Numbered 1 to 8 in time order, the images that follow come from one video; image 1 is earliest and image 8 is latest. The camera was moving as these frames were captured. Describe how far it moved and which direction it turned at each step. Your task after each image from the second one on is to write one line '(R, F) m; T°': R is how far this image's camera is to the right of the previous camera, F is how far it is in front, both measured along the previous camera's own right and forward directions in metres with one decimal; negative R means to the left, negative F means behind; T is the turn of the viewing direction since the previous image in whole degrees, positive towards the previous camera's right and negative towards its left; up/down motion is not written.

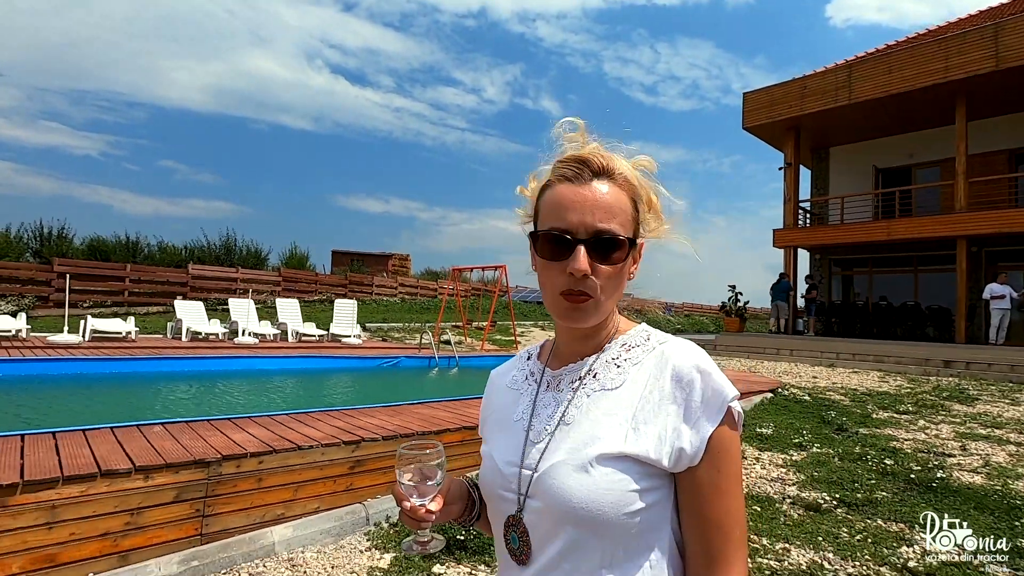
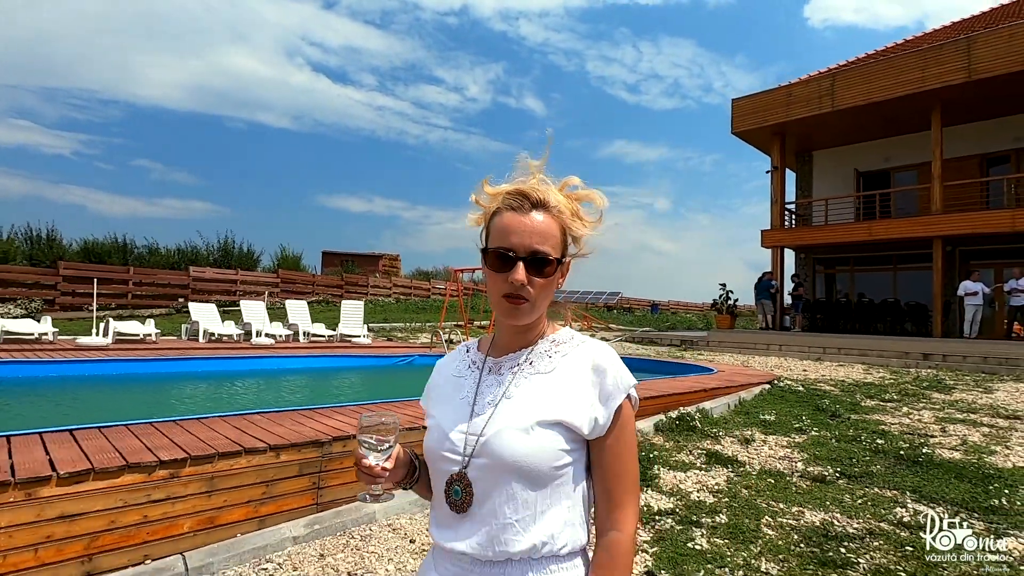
(-0.5, -0.5) m; +2°
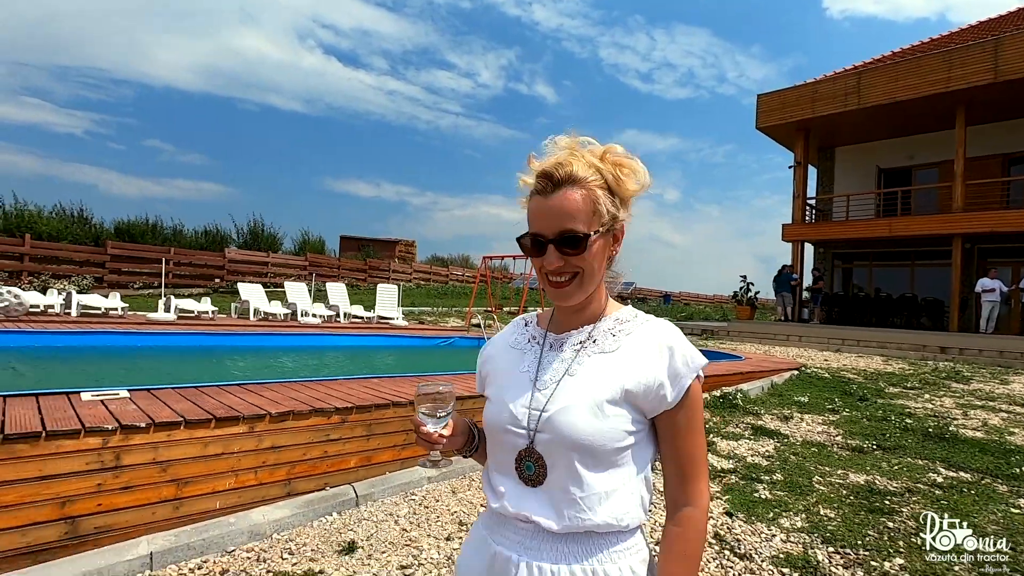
(-0.6, -0.6) m; -1°
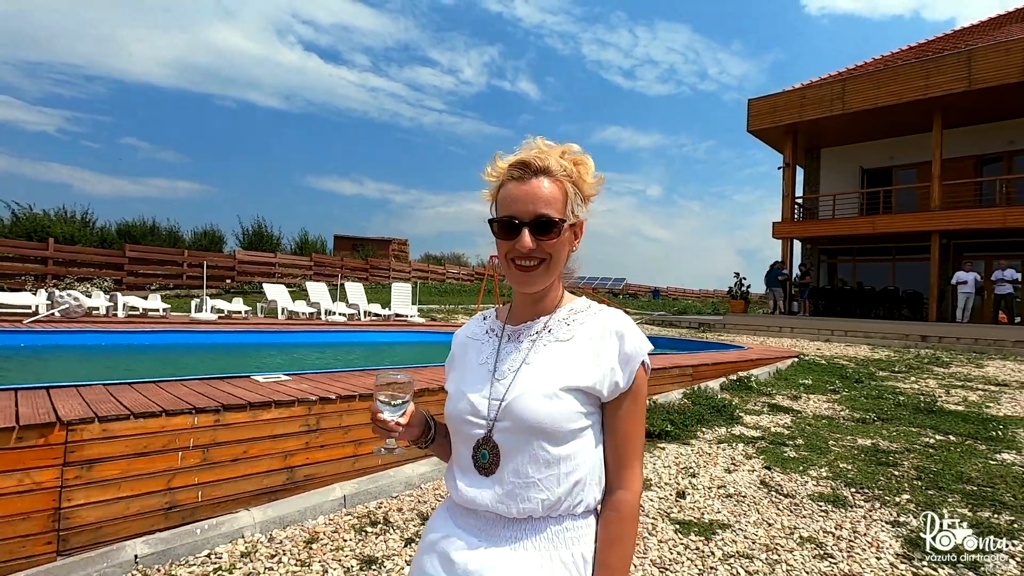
(-0.7, -0.8) m; +2°
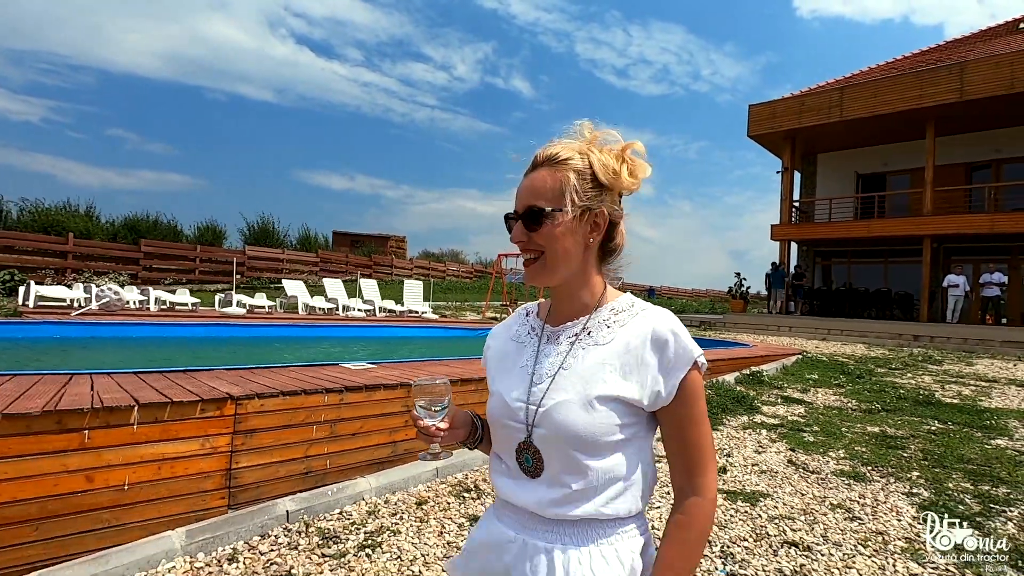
(-0.5, -0.5) m; +1°
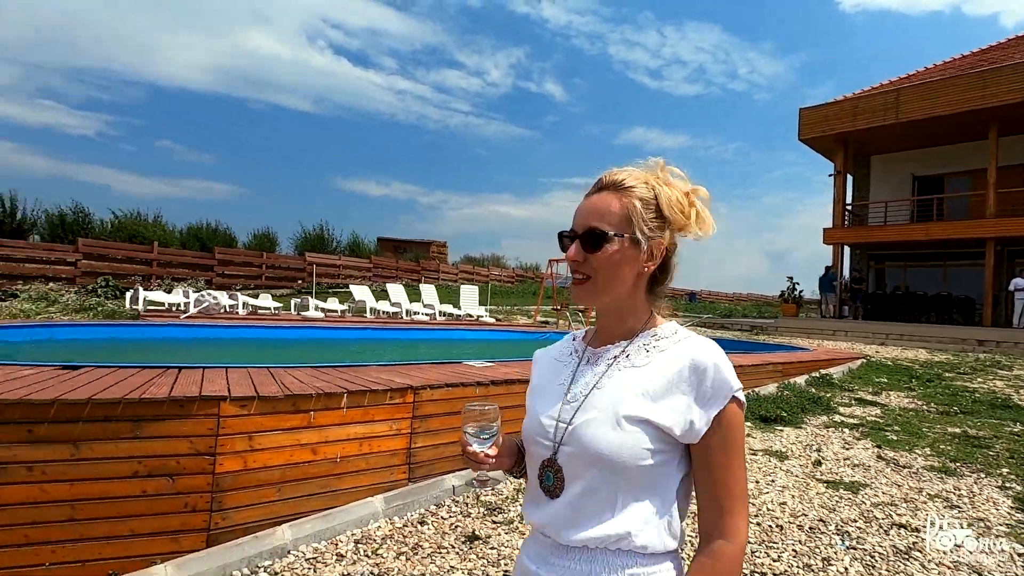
(-0.6, -0.5) m; -3°
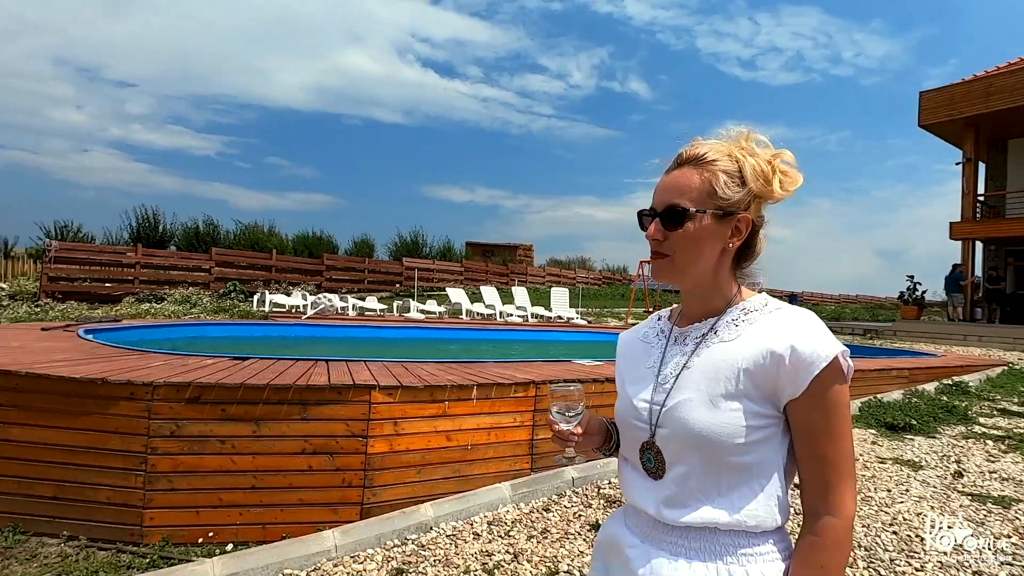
(-0.2, -0.2) m; -8°
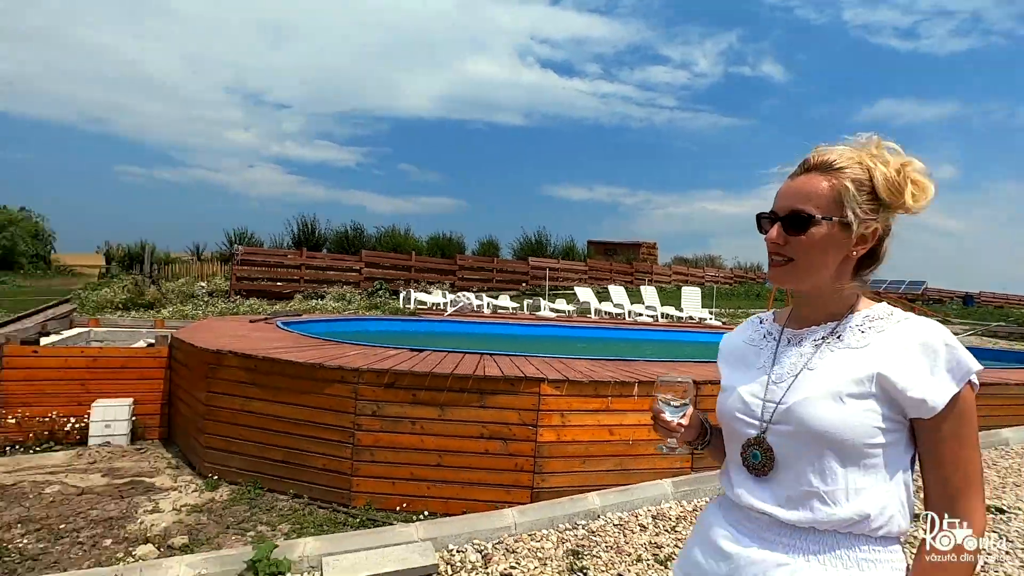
(-0.2, -0.2) m; -12°
